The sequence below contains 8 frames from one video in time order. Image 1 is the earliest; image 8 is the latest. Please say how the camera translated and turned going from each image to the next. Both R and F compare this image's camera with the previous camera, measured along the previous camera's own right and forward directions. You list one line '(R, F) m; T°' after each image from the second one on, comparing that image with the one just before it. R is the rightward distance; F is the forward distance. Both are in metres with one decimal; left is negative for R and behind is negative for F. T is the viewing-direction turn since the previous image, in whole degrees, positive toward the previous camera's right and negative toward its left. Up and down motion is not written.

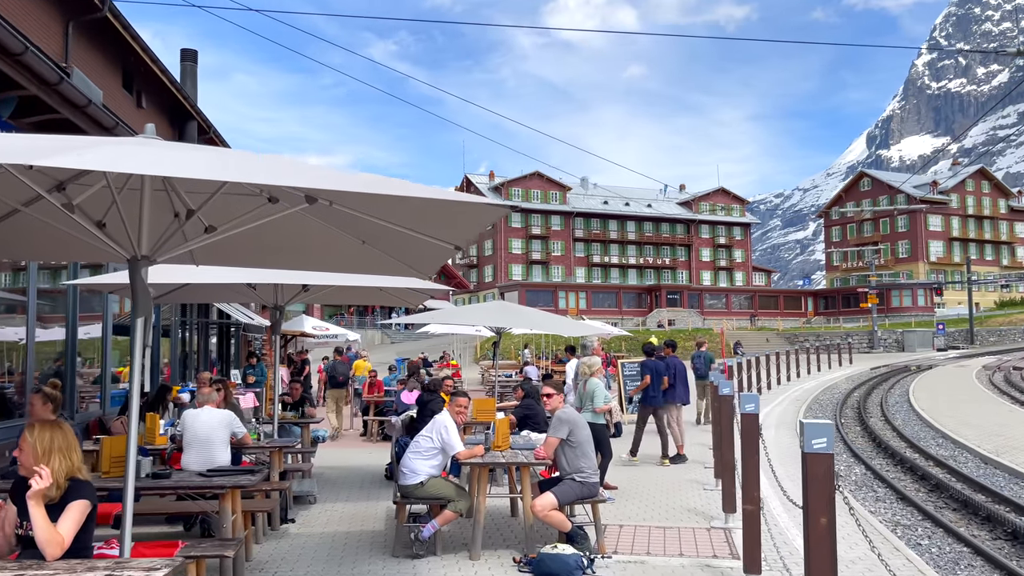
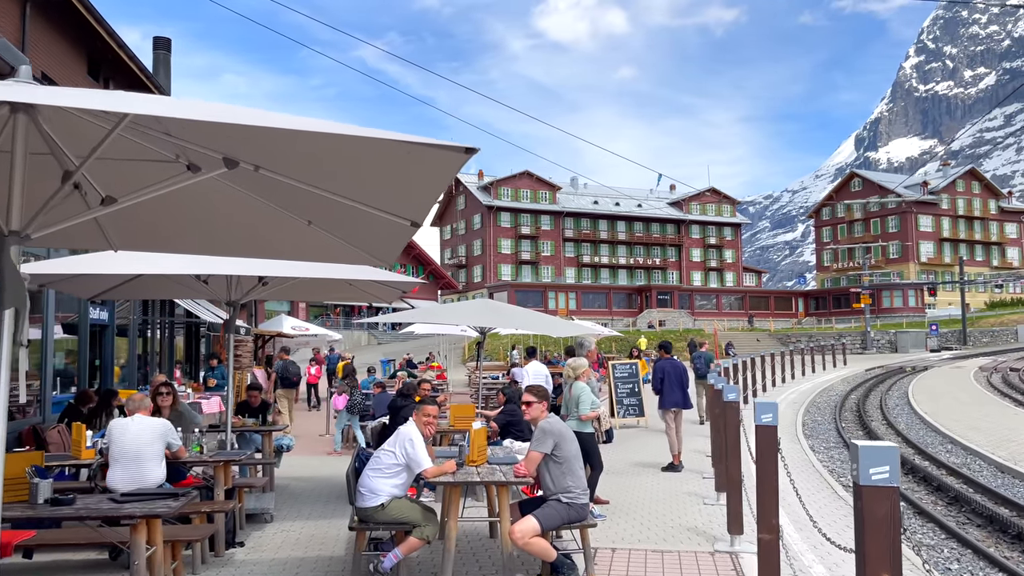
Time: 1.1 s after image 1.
(+0.1, +1.0) m; +1°
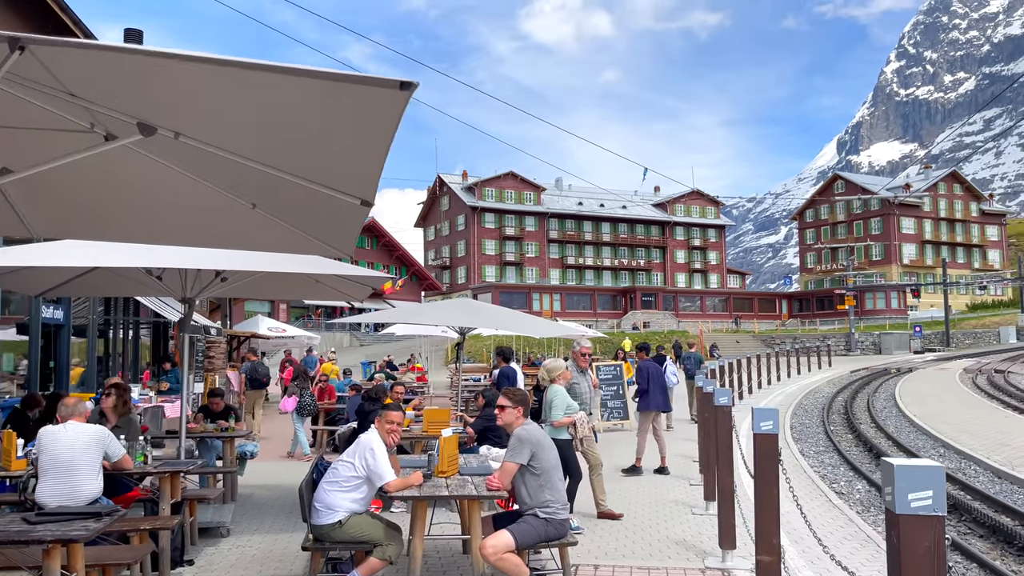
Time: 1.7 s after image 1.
(+0.1, +0.6) m; +1°
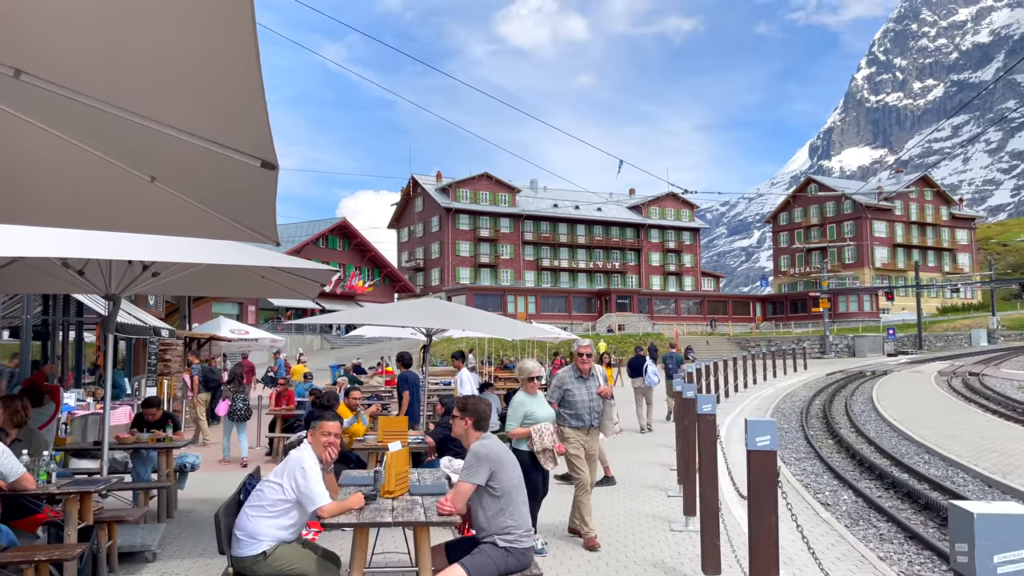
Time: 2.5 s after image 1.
(+0.1, +0.8) m; +2°
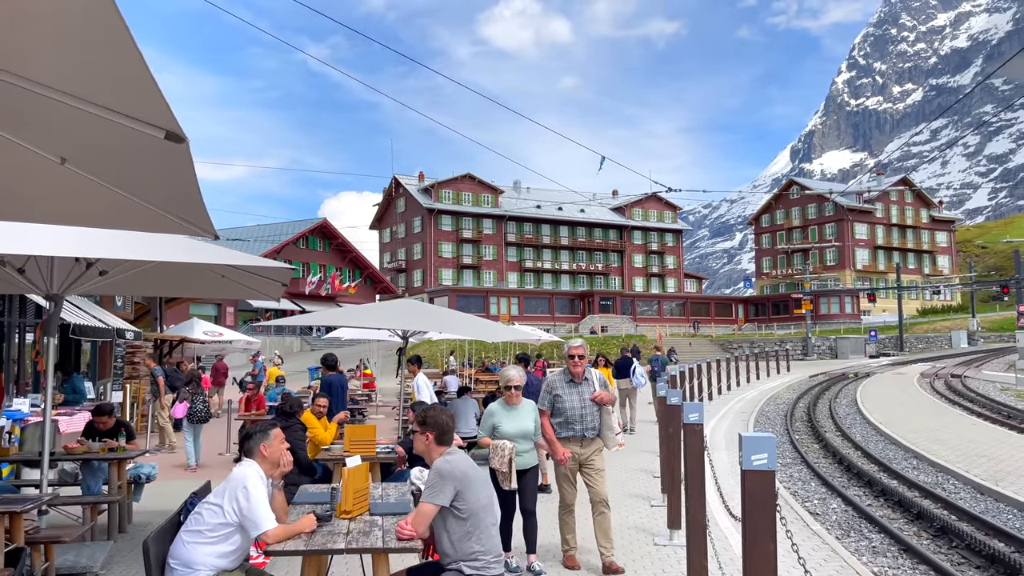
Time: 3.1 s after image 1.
(+0.1, +0.5) m; +1°
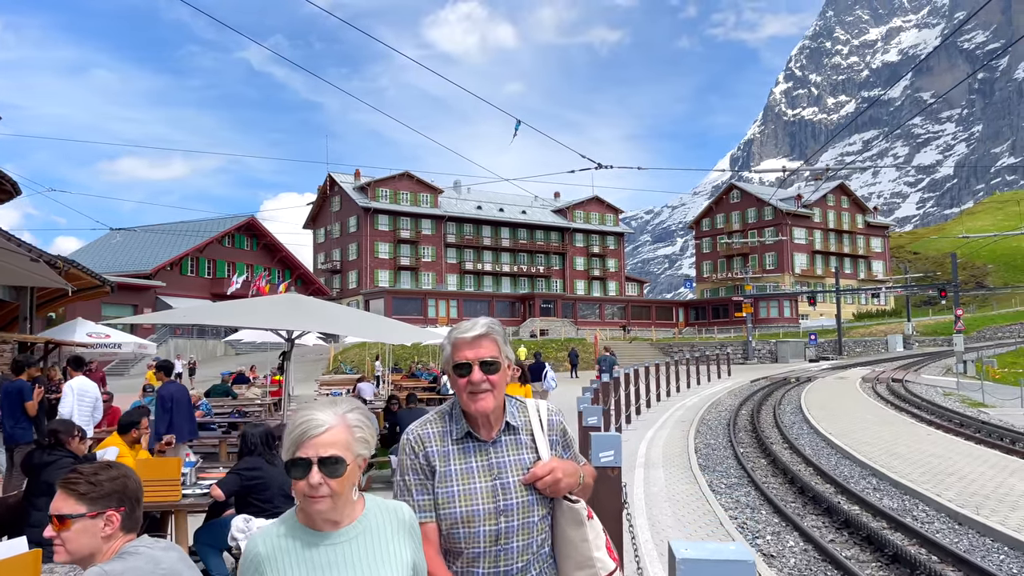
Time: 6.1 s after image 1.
(+0.6, +2.1) m; +4°
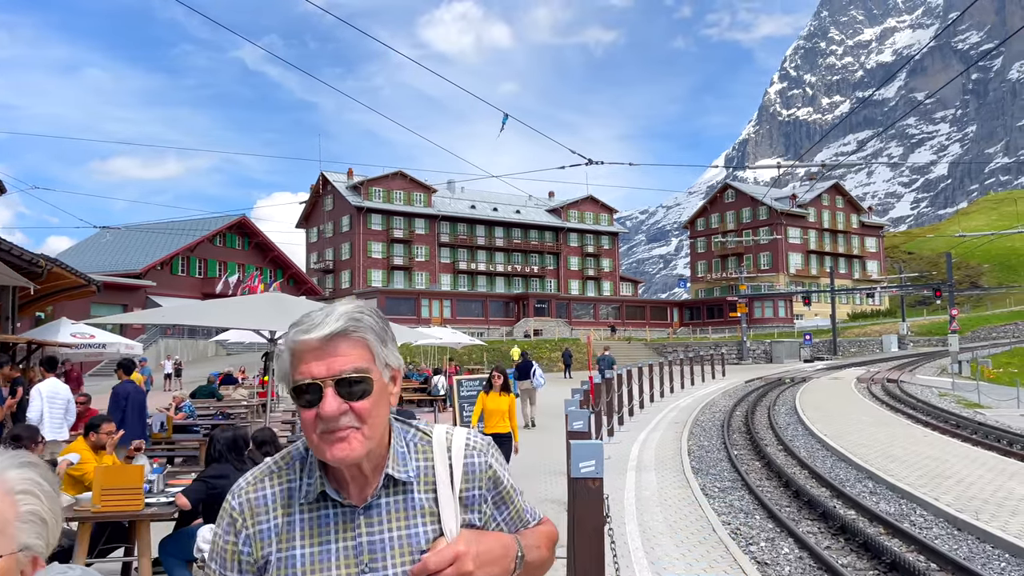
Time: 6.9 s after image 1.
(+0.1, +0.3) m; 0°
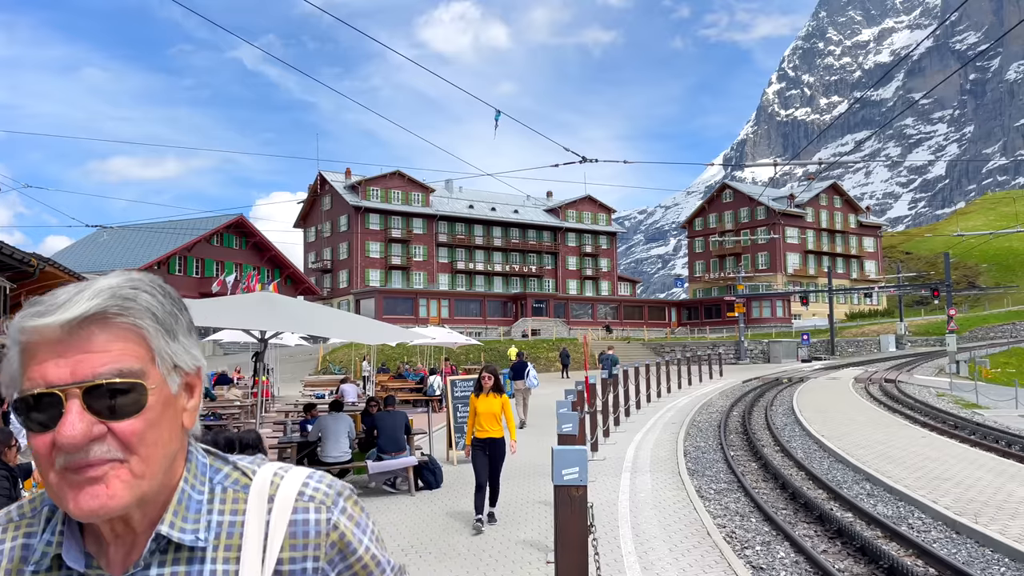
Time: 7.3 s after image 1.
(+0.1, +0.1) m; 0°
